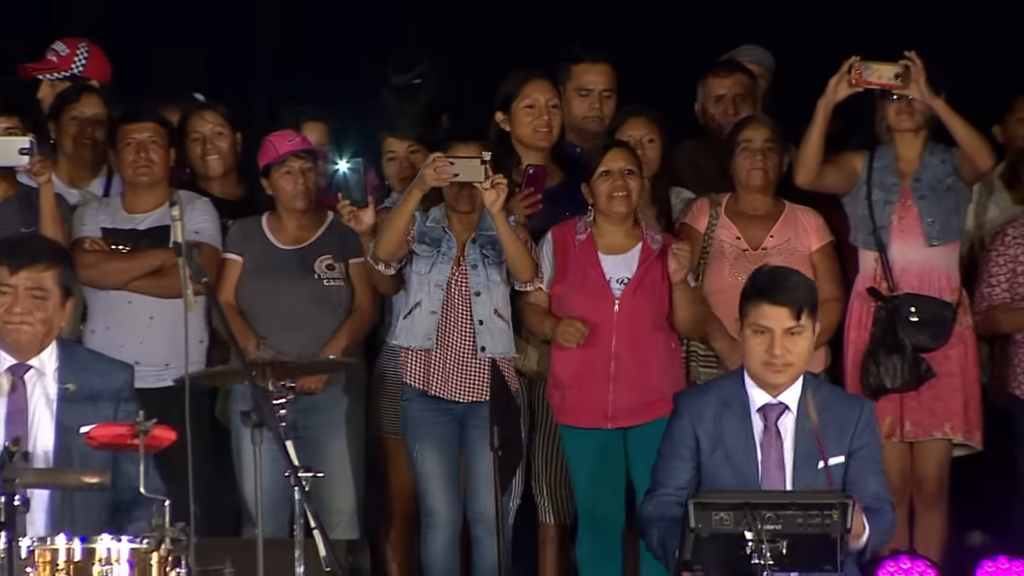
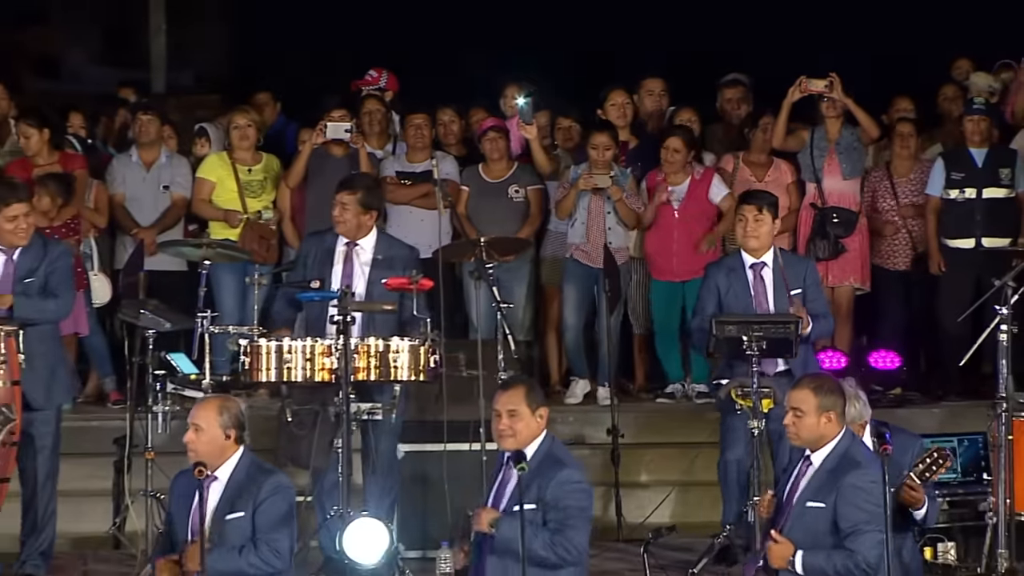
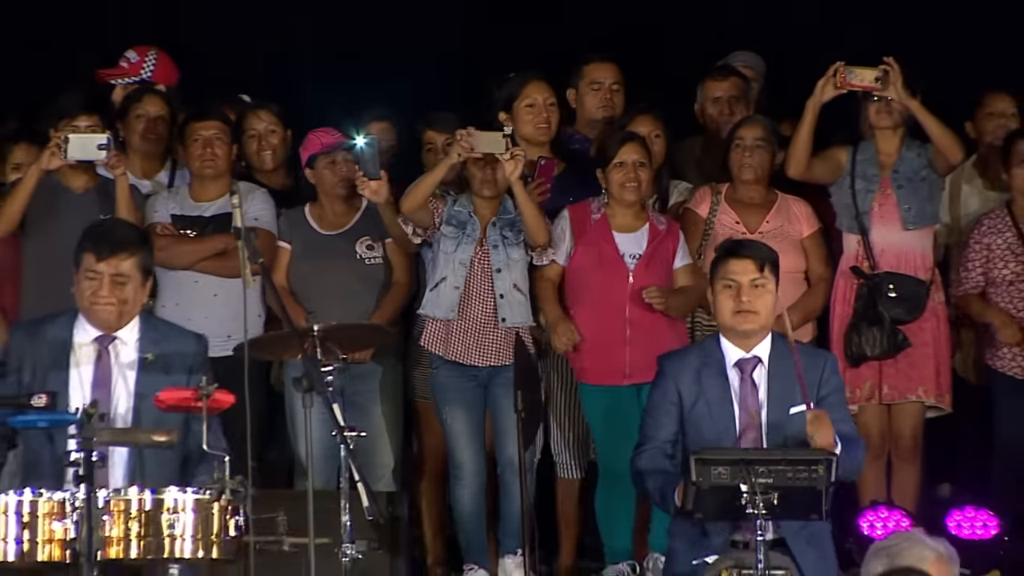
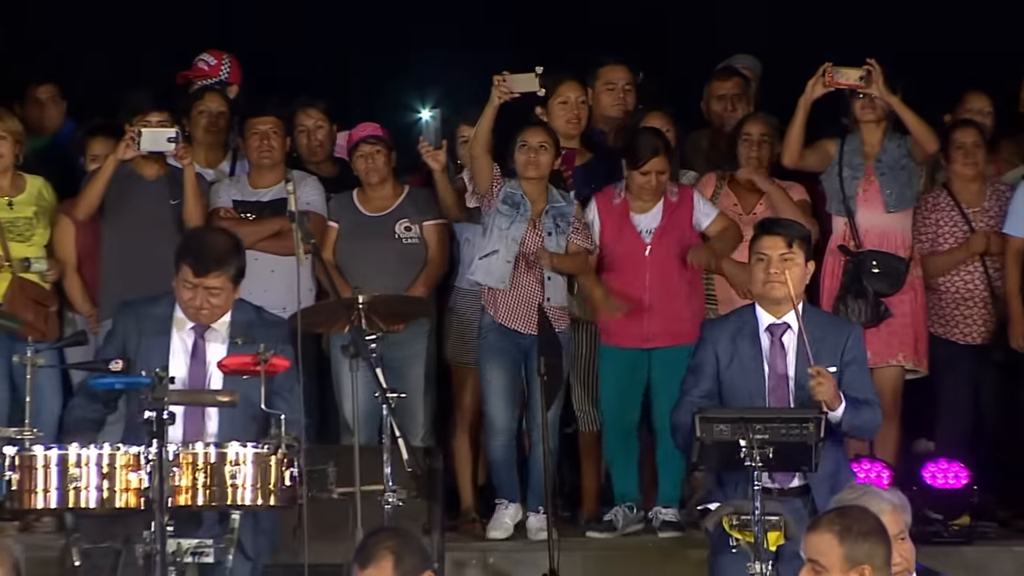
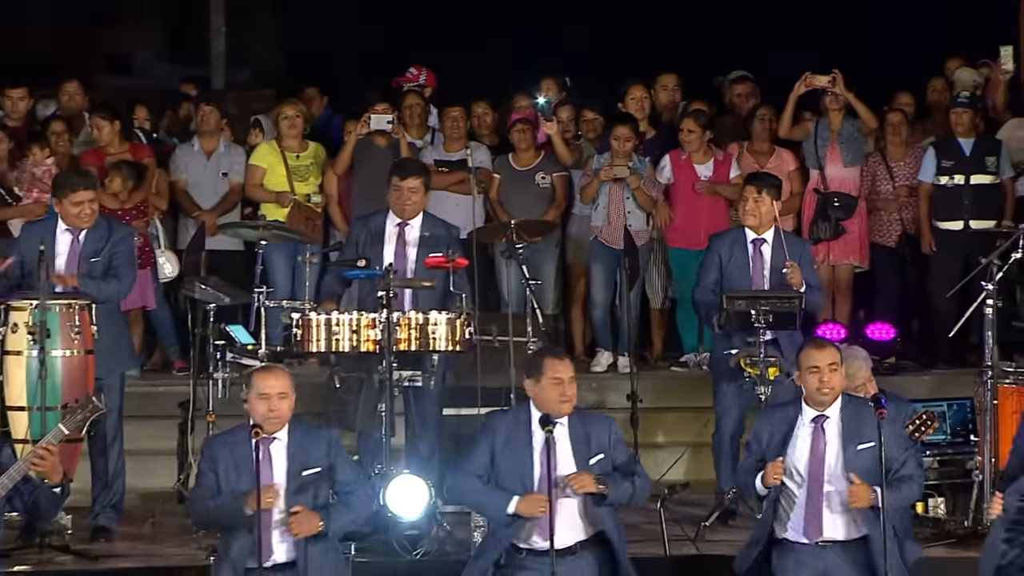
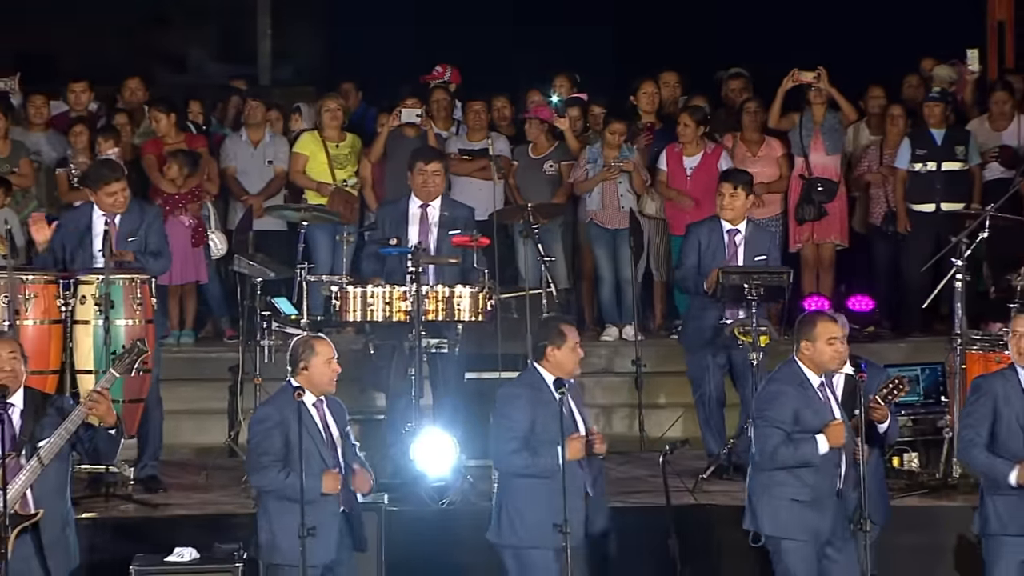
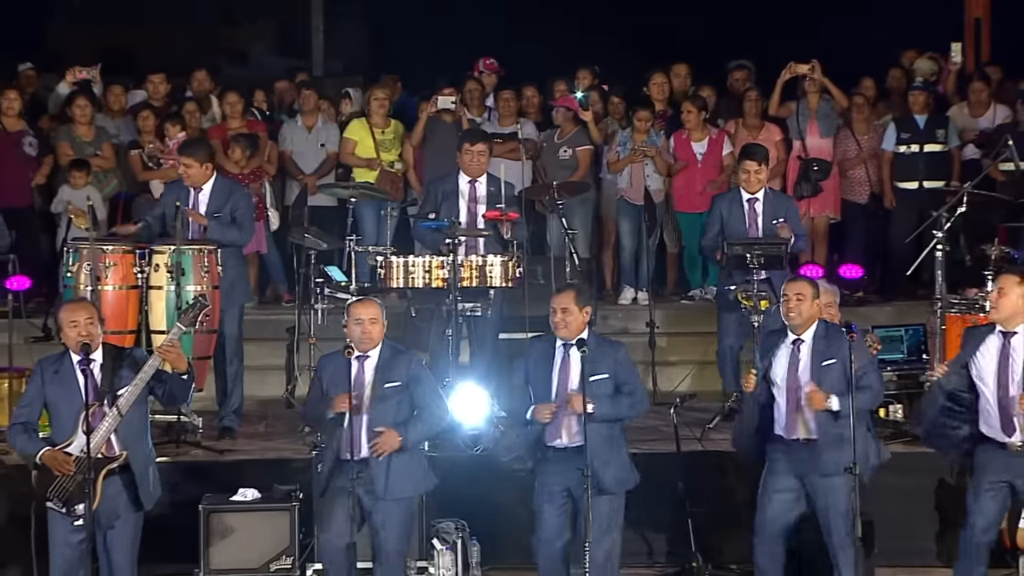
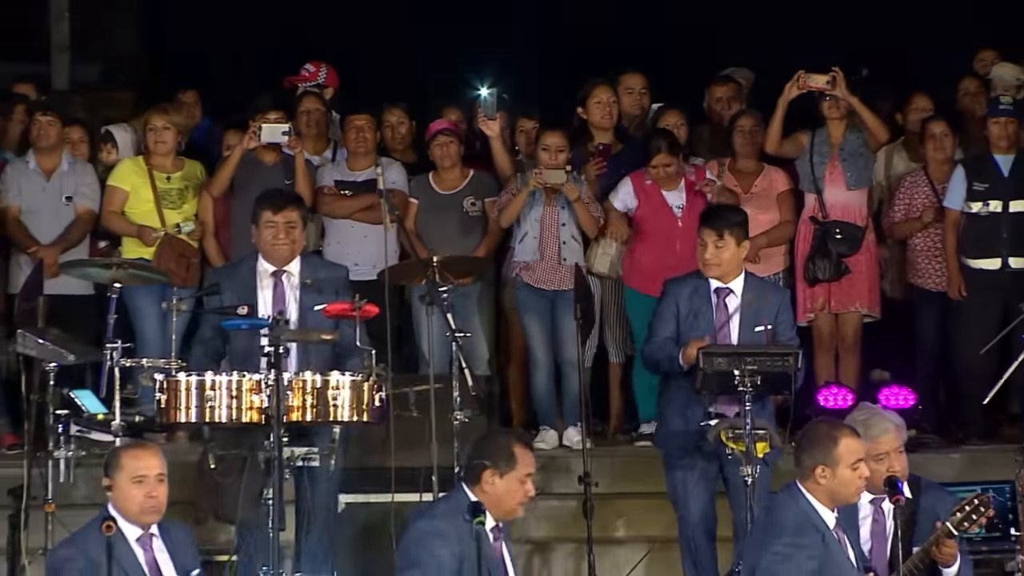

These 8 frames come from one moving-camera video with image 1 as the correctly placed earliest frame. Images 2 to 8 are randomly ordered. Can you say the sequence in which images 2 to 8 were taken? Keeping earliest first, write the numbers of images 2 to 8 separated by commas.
3, 4, 8, 2, 5, 6, 7
